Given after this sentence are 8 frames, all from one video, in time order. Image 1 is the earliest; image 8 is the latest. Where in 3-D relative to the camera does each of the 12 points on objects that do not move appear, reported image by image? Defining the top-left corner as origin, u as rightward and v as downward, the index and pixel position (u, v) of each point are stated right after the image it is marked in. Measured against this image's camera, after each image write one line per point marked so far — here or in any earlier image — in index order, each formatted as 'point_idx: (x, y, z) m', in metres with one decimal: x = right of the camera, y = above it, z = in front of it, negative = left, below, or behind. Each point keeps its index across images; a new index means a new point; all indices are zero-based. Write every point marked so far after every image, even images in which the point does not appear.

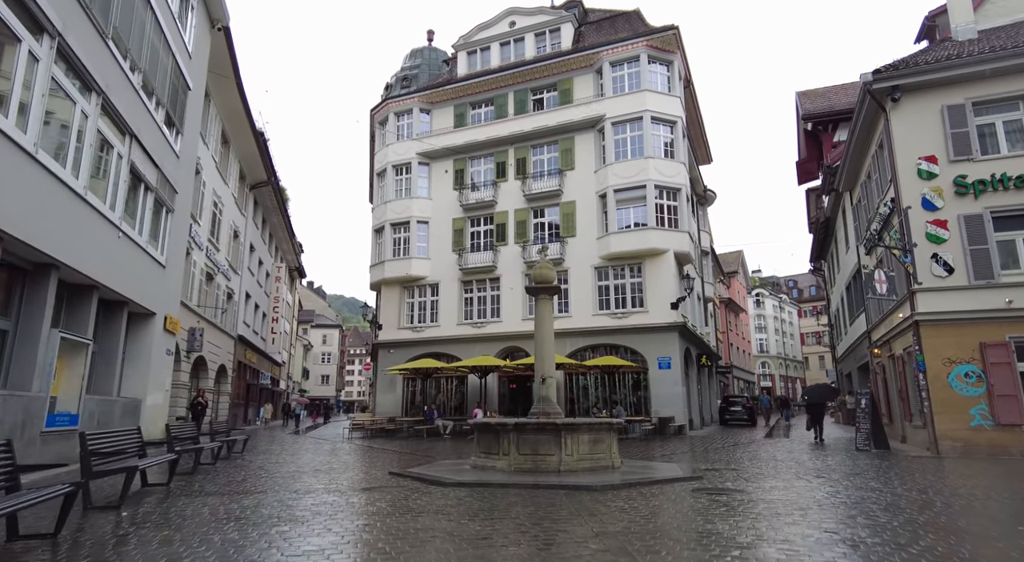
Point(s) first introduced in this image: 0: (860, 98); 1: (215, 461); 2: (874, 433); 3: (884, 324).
0: (+9.4, +5.0, +16.3) m
1: (-6.3, -3.8, +13.0) m
2: (+9.0, -3.8, +15.0) m
3: (+11.6, -1.3, +18.6) m
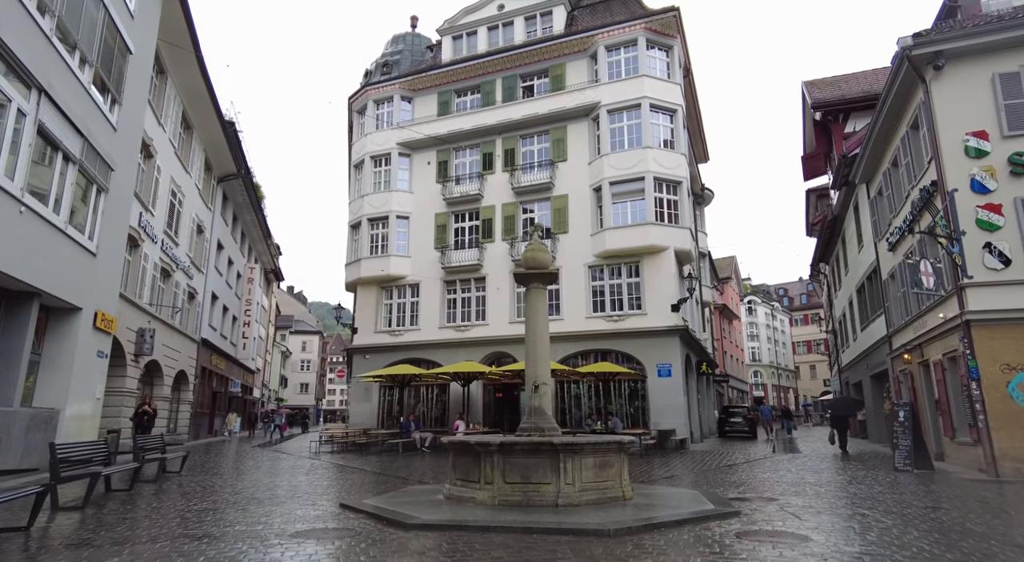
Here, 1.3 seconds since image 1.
0: (+9.1, +5.1, +14.4) m
1: (-6.6, -3.6, +10.6) m
2: (+8.6, -3.6, +13.0) m
3: (+11.2, -1.2, +16.7) m
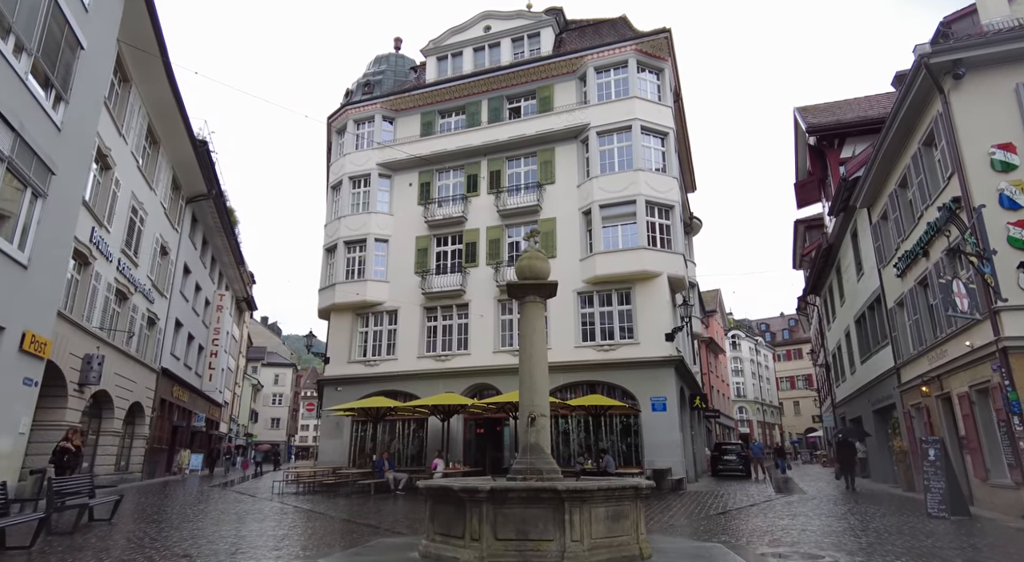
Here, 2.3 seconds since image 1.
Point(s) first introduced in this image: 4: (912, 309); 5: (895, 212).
0: (+8.9, +4.6, +13.5) m
1: (-6.7, -3.7, +8.7) m
2: (+8.4, -4.1, +11.6) m
3: (+10.8, -1.9, +15.5) m
4: (+11.3, -0.8, +17.2) m
5: (+11.1, +2.0, +17.7) m
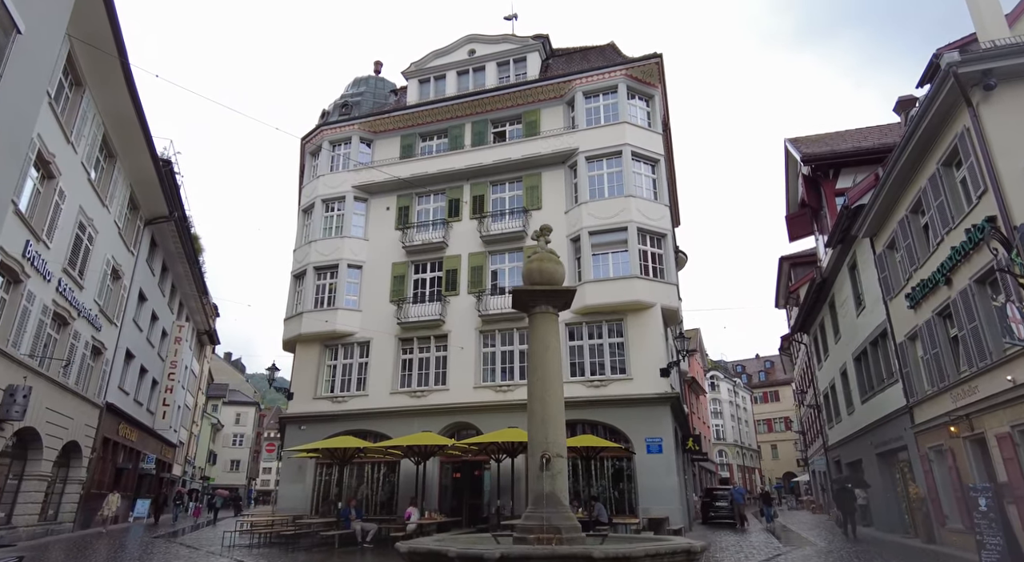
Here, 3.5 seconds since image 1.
0: (+8.8, +4.0, +12.6) m
1: (-6.7, -3.7, +6.6) m
2: (+8.3, -4.5, +10.1) m
3: (+10.6, -2.6, +14.3) m
4: (+11.0, -1.6, +16.0) m
5: (+10.8, +1.2, +16.7) m
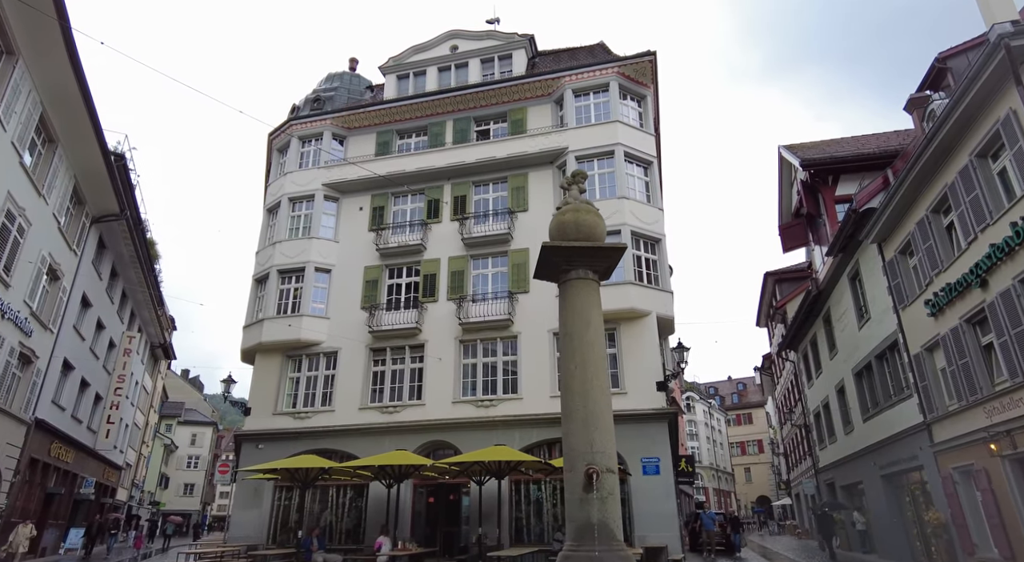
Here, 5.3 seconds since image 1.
0: (+8.8, +4.1, +11.4) m
1: (-6.5, -3.2, +4.4) m
2: (+8.3, -4.4, +8.6) m
3: (+10.4, -2.7, +12.9) m
4: (+10.7, -1.8, +14.7) m
5: (+10.6, +1.0, +15.5) m
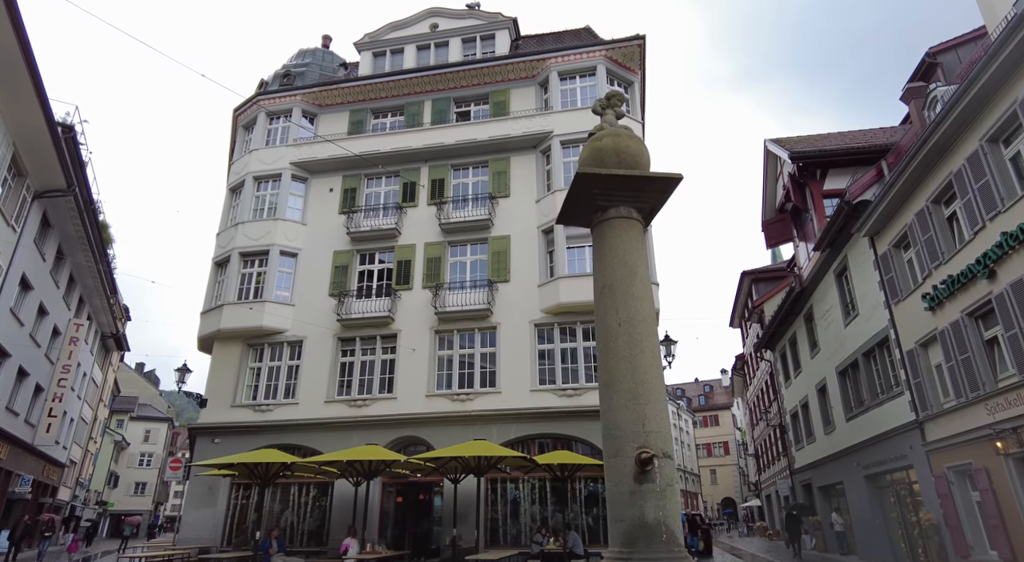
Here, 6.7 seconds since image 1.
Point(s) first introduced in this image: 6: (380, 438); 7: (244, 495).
0: (+8.7, +4.3, +10.8) m
1: (-6.4, -2.6, +3.0) m
2: (+8.1, -4.1, +8.0) m
3: (+10.1, -2.5, +12.4) m
4: (+10.3, -1.6, +14.2) m
5: (+10.2, +1.2, +15.0) m
6: (-4.2, -4.9, +19.1) m
7: (-8.7, -6.9, +19.7) m
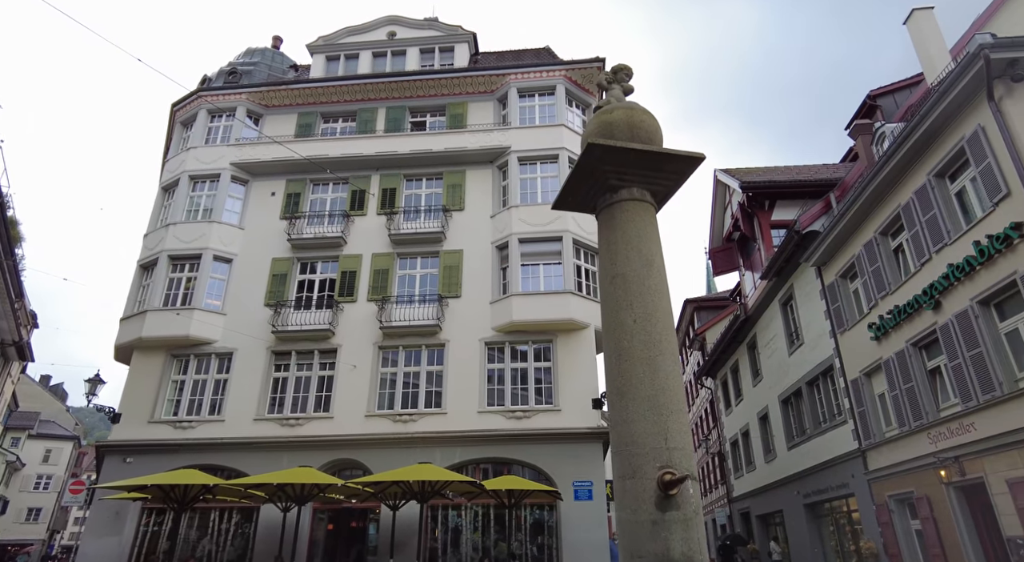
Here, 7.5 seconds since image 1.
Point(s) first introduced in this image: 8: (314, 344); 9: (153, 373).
0: (+8.1, +3.7, +11.2) m
1: (-6.4, -2.2, +1.7) m
2: (+7.5, -4.5, +7.9) m
3: (+9.1, -3.1, +12.6) m
4: (+9.2, -2.3, +14.5) m
5: (+9.1, +0.4, +15.3) m
6: (-5.8, -5.2, +17.8) m
7: (-10.4, -7.1, +17.8) m
8: (-6.3, -2.0, +19.5) m
9: (-11.4, -2.9, +19.3) m
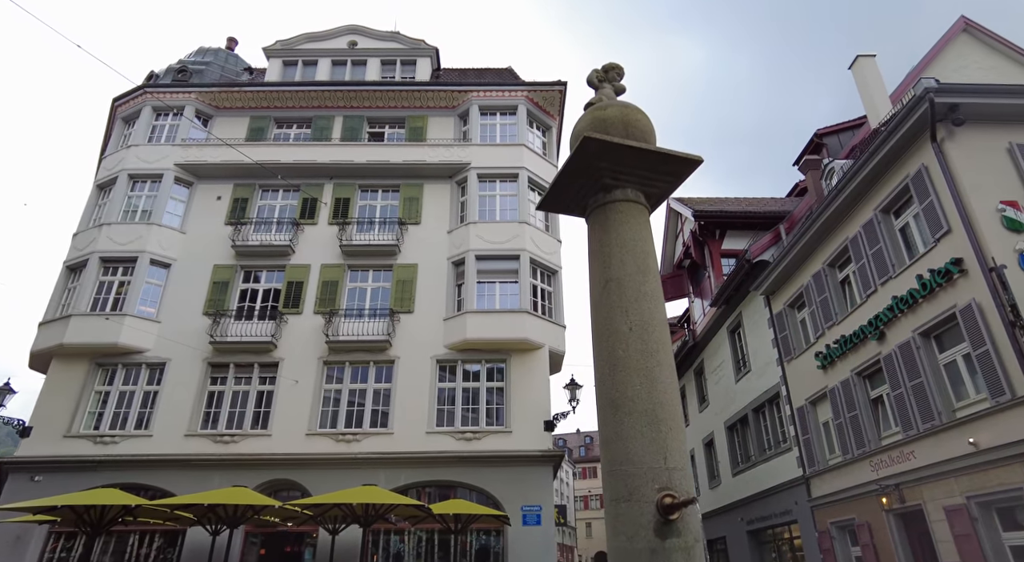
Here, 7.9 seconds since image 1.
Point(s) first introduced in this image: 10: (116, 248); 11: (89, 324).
0: (+7.5, +3.1, +11.7) m
1: (-6.4, -1.9, +0.8) m
2: (+6.8, -5.0, +8.1) m
3: (+8.0, -3.8, +12.9) m
4: (+8.1, -3.1, +14.8) m
5: (+8.0, -0.3, +15.8) m
6: (-7.3, -5.5, +16.8) m
7: (-12.0, -7.1, +16.4) m
8: (-7.8, -2.3, +18.5) m
9: (-12.9, -3.0, +17.9) m
10: (-12.6, +1.1, +19.3) m
11: (-12.6, -1.3, +18.1) m
